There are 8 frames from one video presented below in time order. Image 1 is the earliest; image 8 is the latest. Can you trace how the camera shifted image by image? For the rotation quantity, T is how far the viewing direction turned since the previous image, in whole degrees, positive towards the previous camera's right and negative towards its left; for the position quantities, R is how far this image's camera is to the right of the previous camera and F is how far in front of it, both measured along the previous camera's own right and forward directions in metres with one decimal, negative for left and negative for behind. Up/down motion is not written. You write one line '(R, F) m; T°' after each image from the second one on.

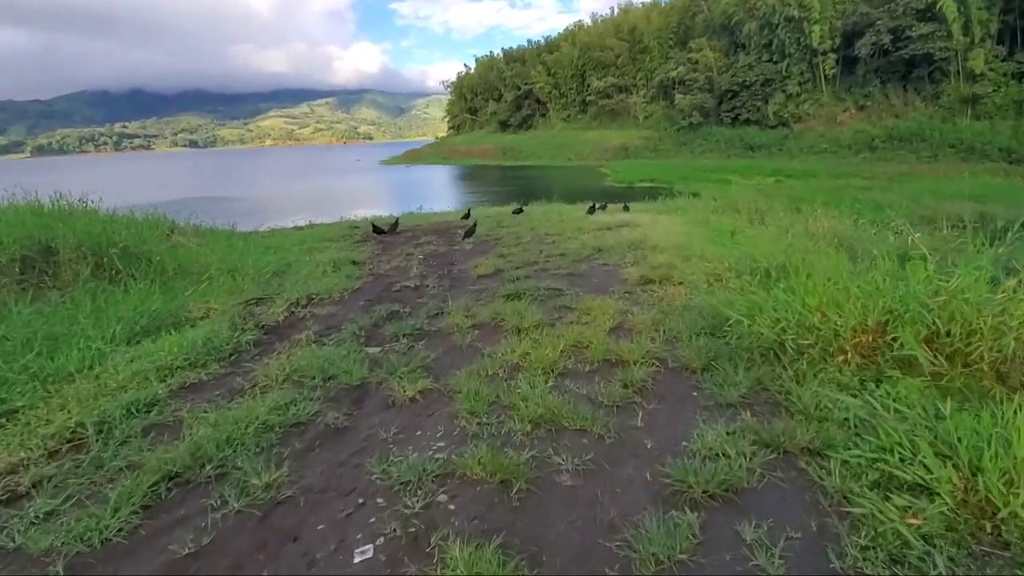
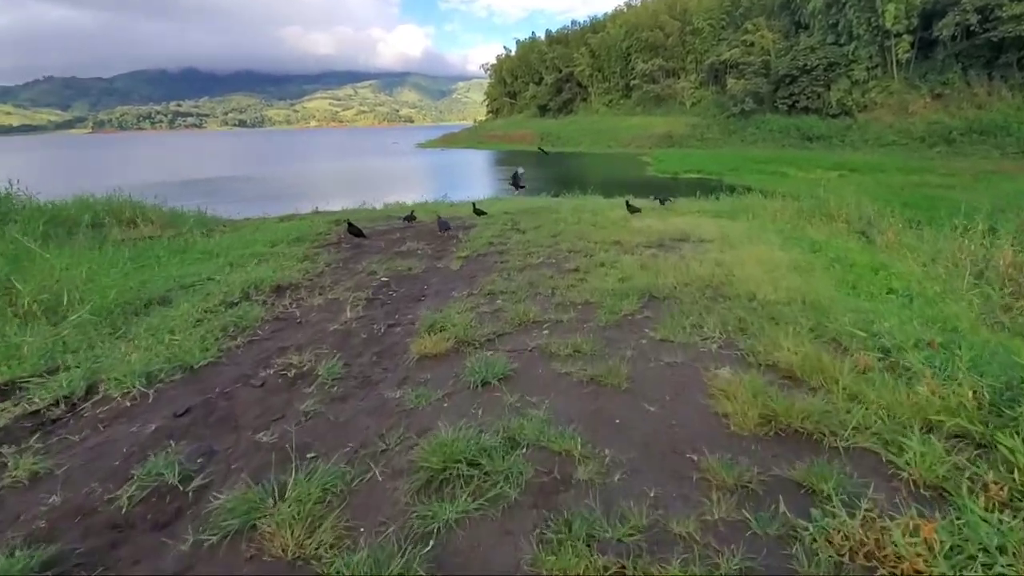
(+0.4, +3.3) m; -4°
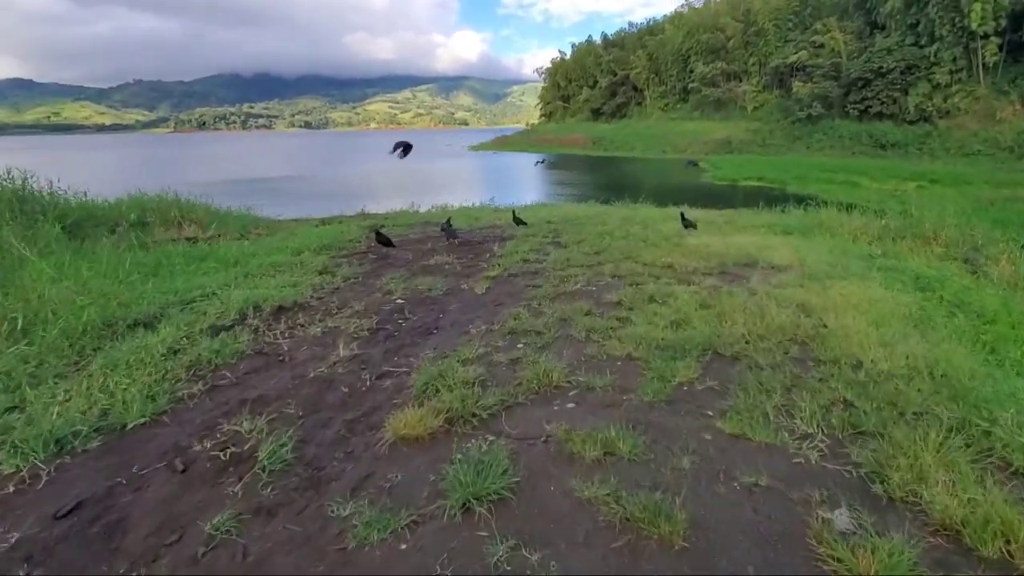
(+0.2, +1.0) m; -5°
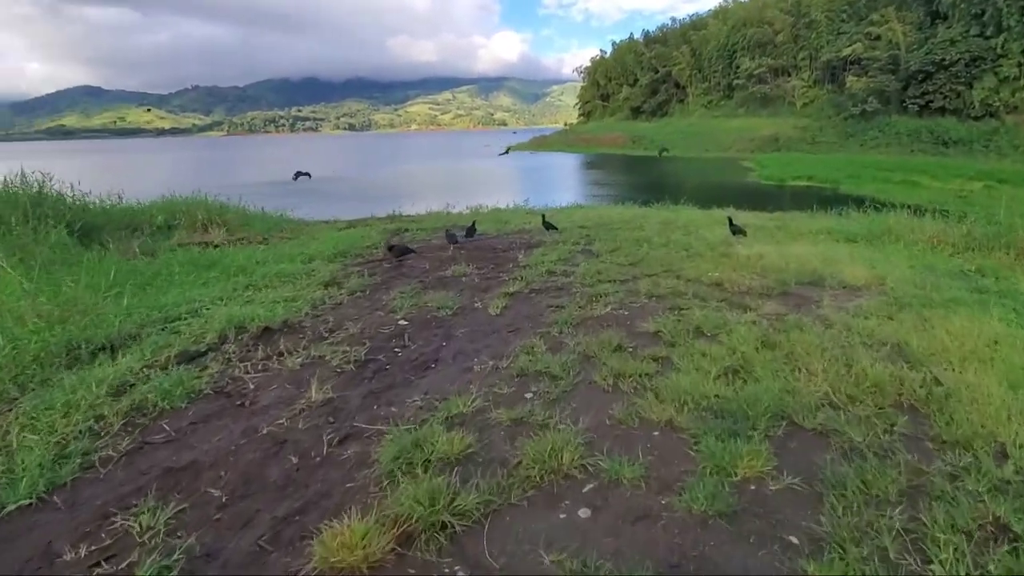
(+0.2, +0.9) m; -4°
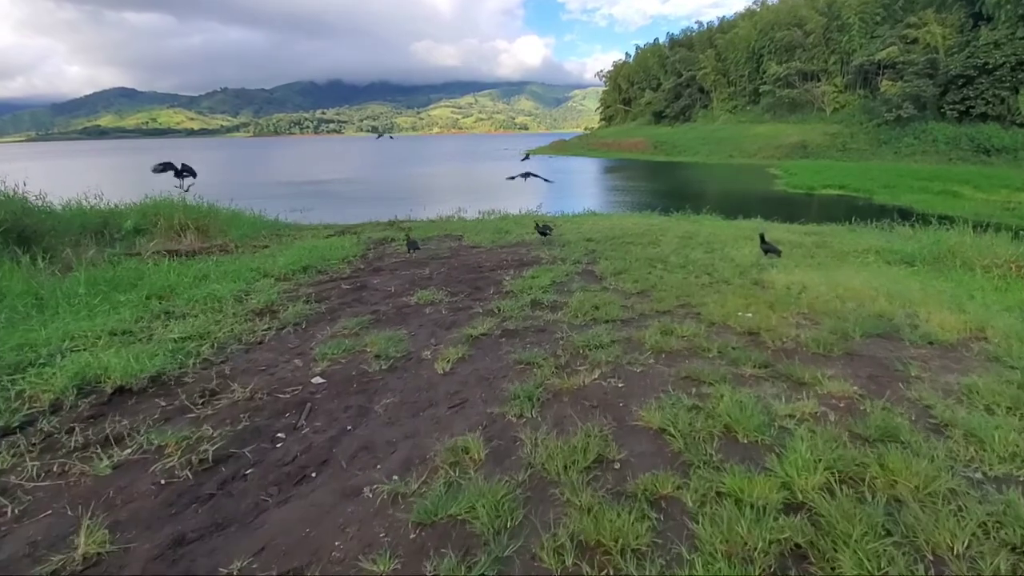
(+0.5, +1.5) m; -2°
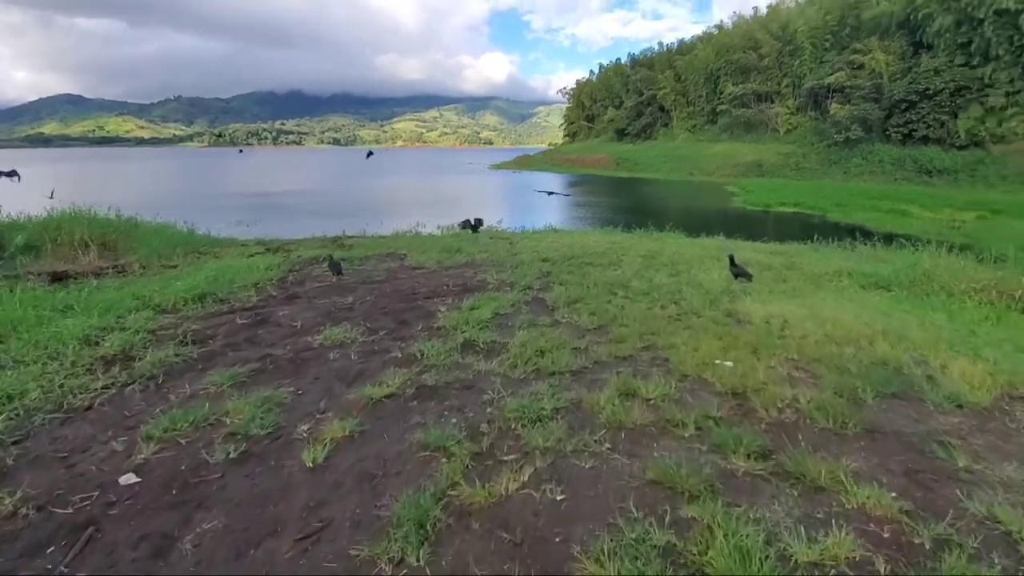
(+0.4, +1.1) m; +4°
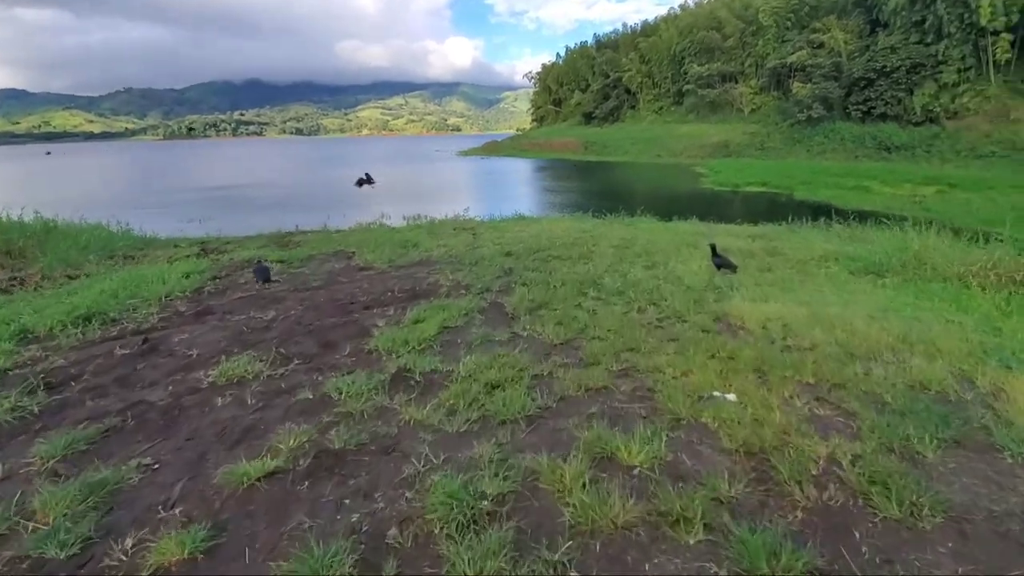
(+0.2, +1.0) m; +3°
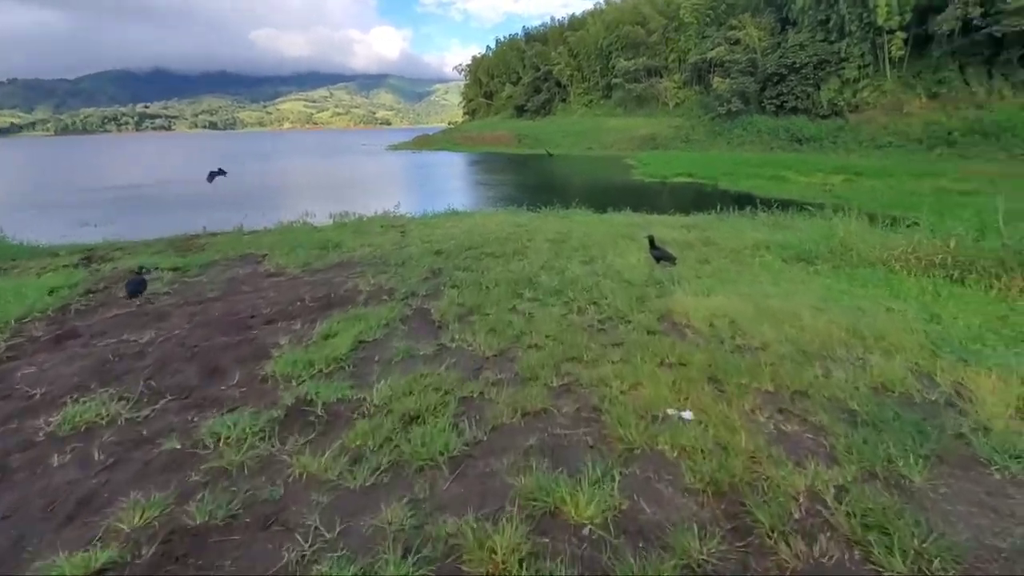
(+0.1, +0.5) m; +7°
